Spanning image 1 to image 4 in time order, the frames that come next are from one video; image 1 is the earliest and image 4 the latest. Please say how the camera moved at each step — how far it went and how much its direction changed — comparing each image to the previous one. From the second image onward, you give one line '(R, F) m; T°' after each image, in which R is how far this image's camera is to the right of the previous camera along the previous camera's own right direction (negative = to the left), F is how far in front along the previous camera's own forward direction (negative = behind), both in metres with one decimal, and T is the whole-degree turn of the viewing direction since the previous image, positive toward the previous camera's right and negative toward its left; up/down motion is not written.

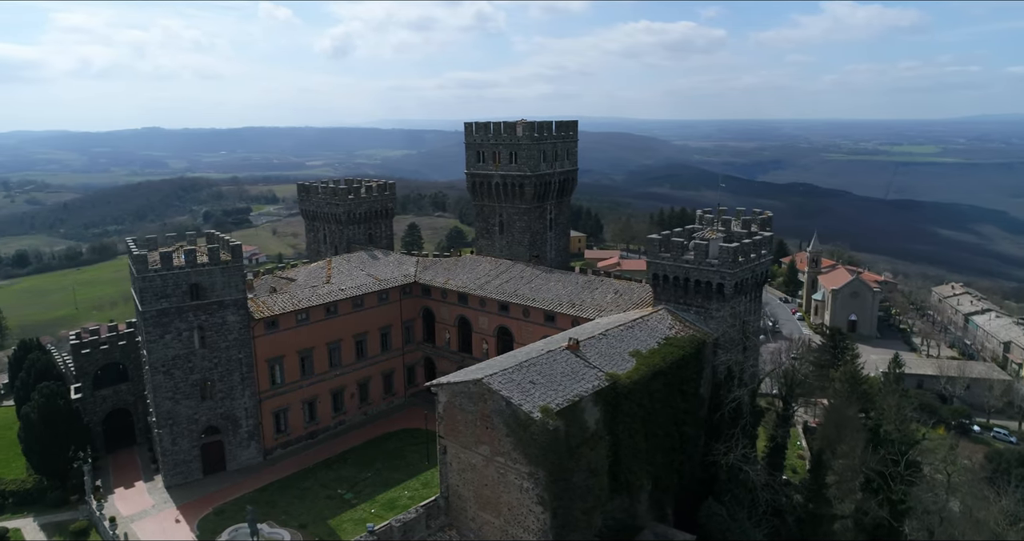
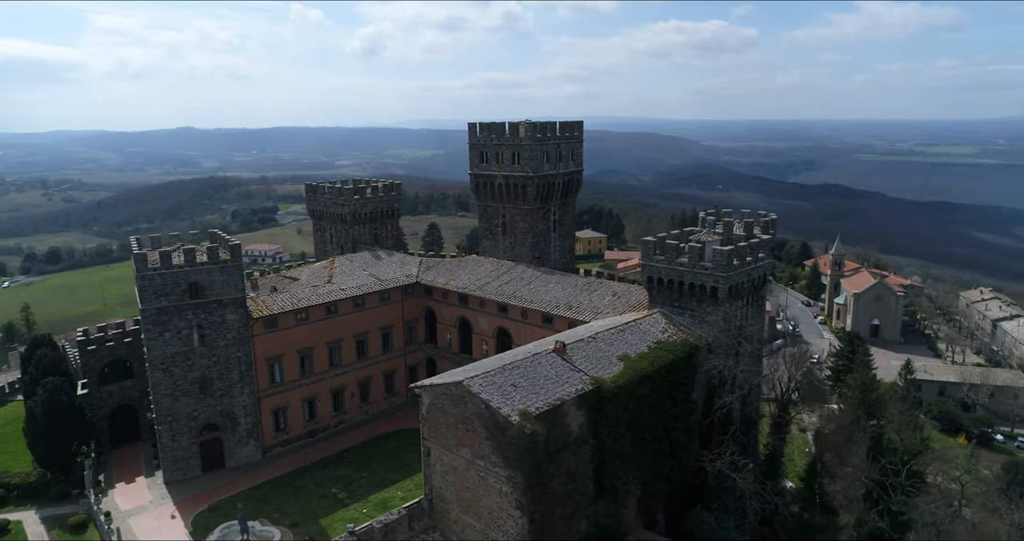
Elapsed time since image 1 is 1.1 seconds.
(+1.2, +0.2) m; -2°
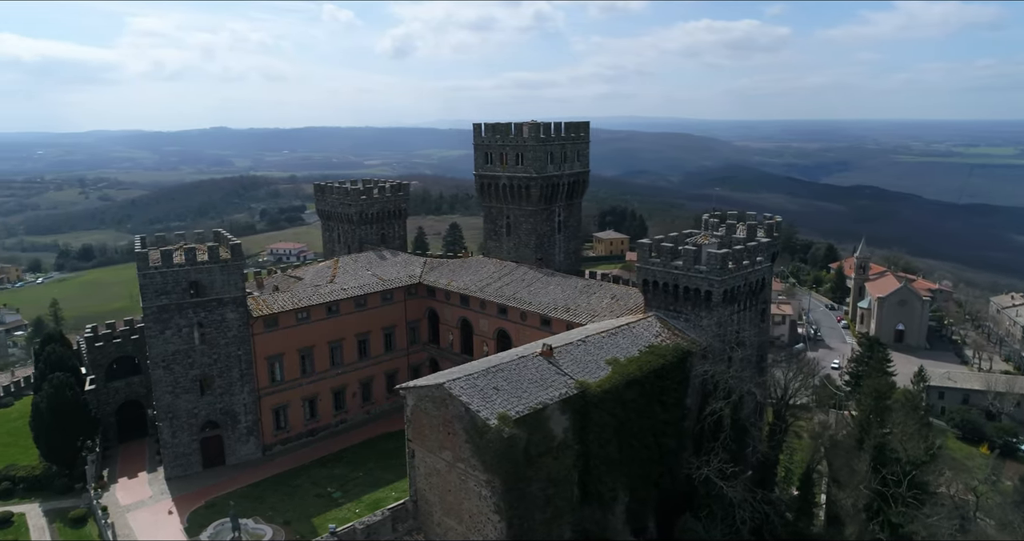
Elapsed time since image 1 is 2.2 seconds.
(+1.2, +0.2) m; -2°
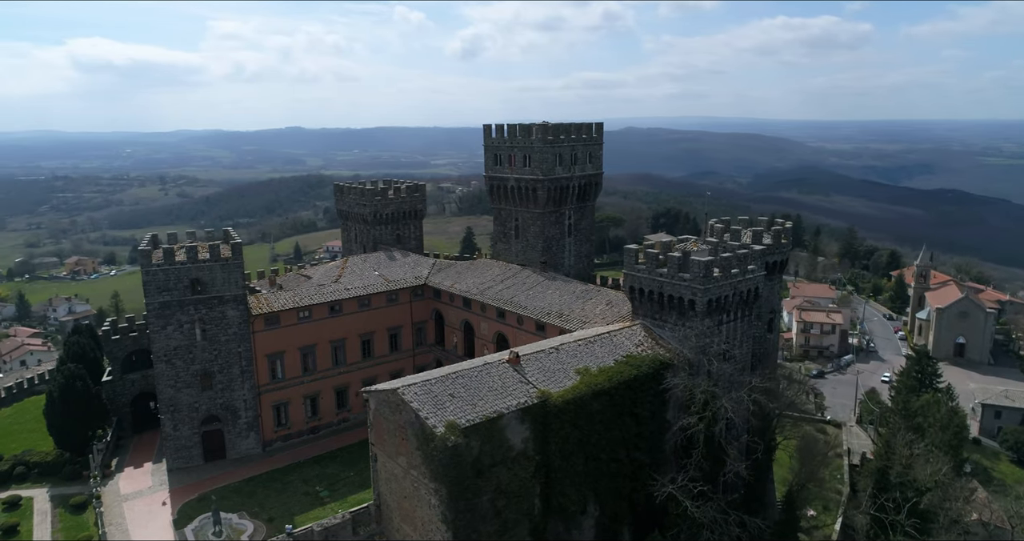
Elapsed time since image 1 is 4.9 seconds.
(+2.8, +0.6) m; -5°
